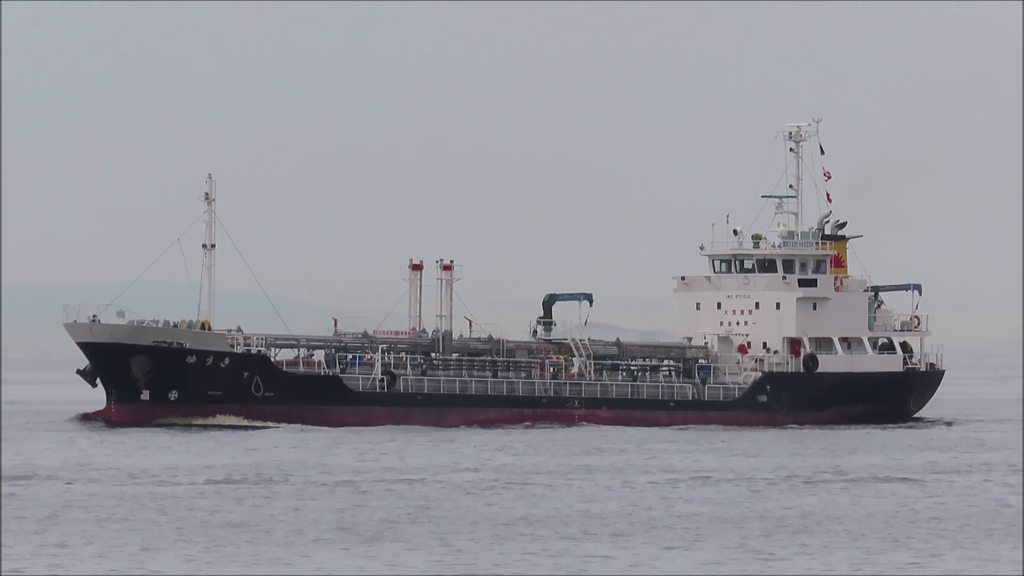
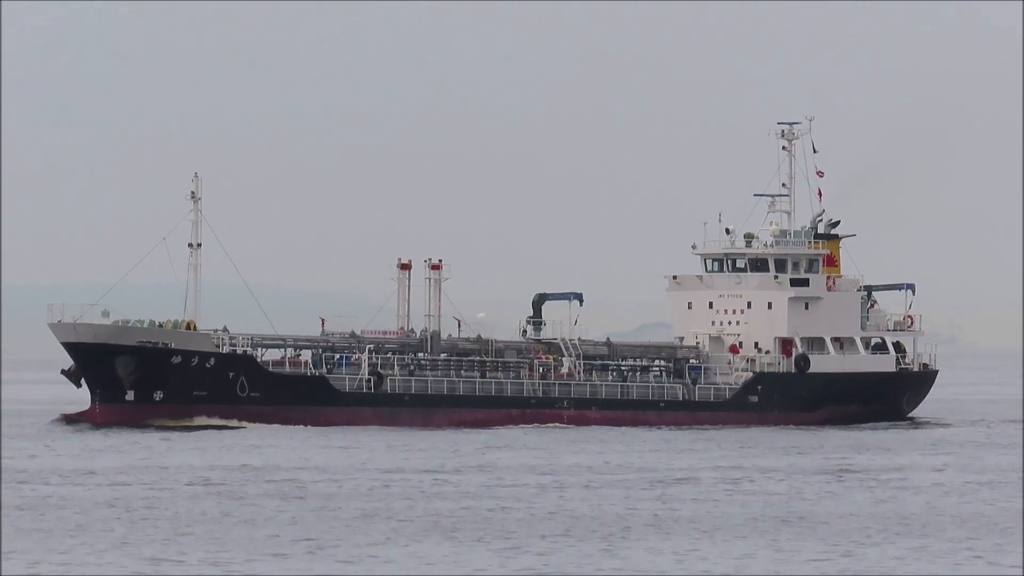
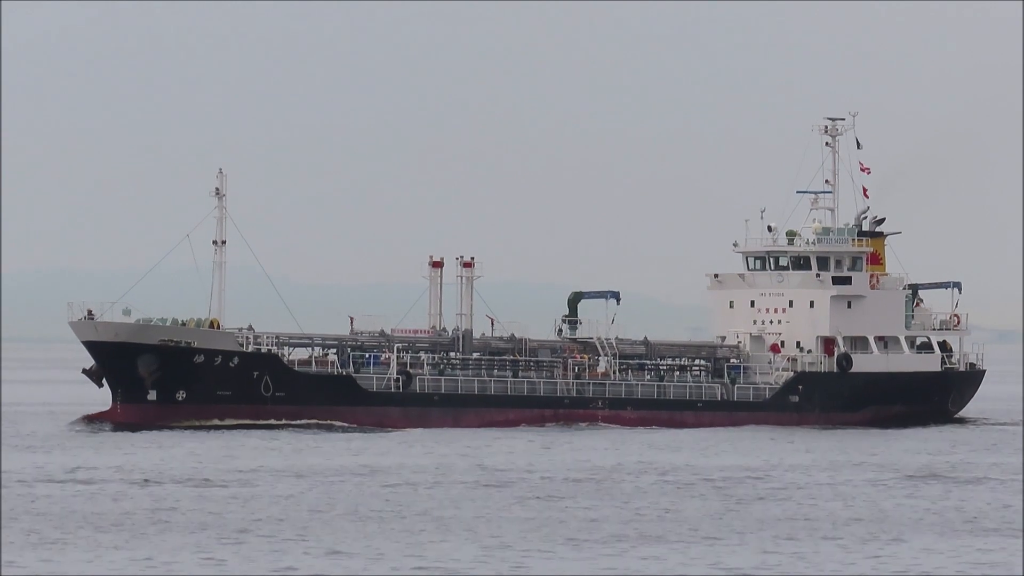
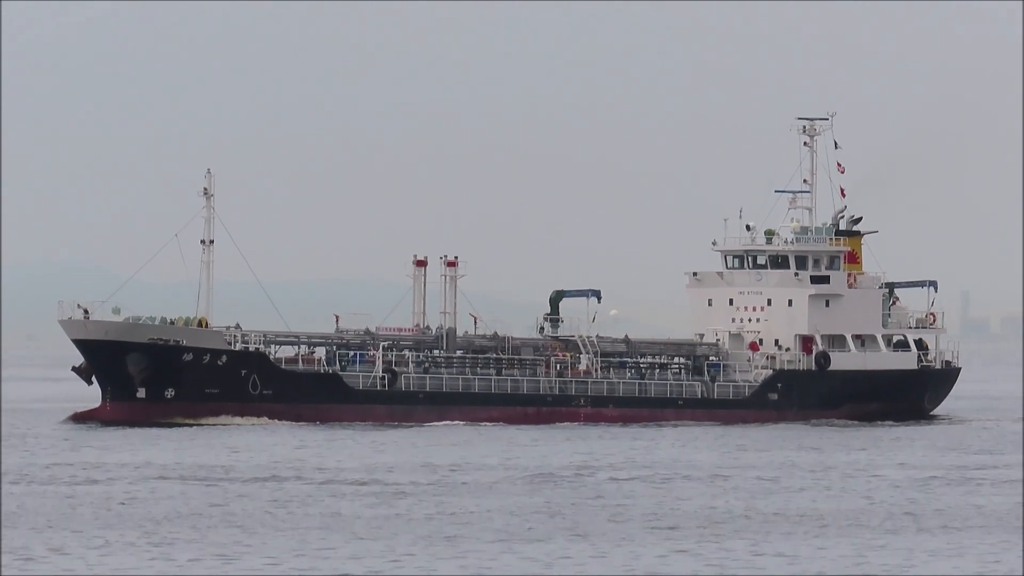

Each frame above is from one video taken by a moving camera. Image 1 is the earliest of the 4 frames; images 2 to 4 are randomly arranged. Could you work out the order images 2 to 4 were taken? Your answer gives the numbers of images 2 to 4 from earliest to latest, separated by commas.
2, 4, 3
